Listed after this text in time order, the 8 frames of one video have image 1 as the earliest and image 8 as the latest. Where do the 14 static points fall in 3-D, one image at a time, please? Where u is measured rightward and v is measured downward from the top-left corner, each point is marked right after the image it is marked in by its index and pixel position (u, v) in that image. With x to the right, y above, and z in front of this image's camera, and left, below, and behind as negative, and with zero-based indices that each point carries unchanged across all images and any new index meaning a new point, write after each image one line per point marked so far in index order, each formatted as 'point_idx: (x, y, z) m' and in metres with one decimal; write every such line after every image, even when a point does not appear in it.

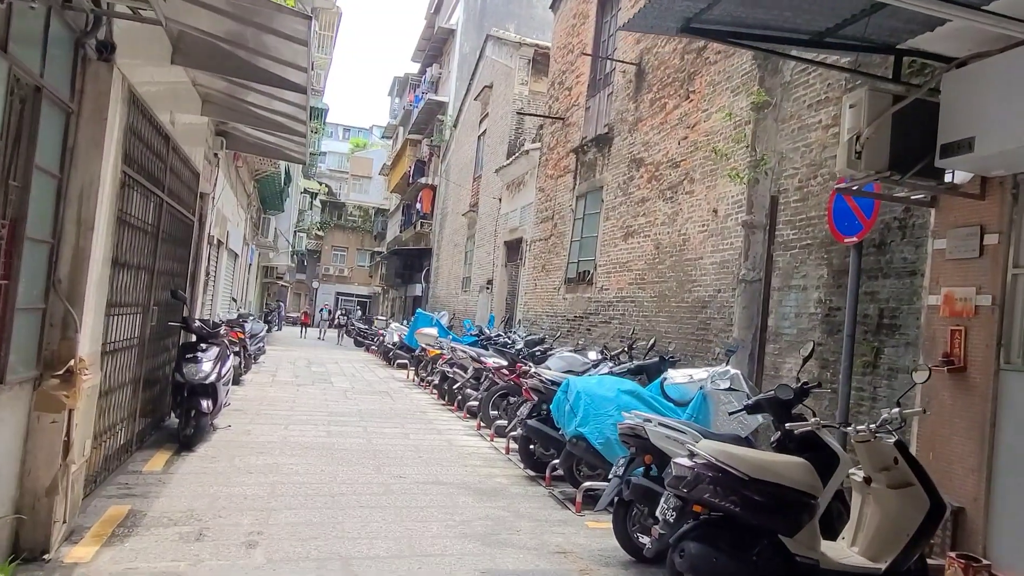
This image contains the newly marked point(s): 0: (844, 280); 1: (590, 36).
0: (+2.6, +0.1, +5.7) m
1: (+1.3, +4.2, +12.2) m
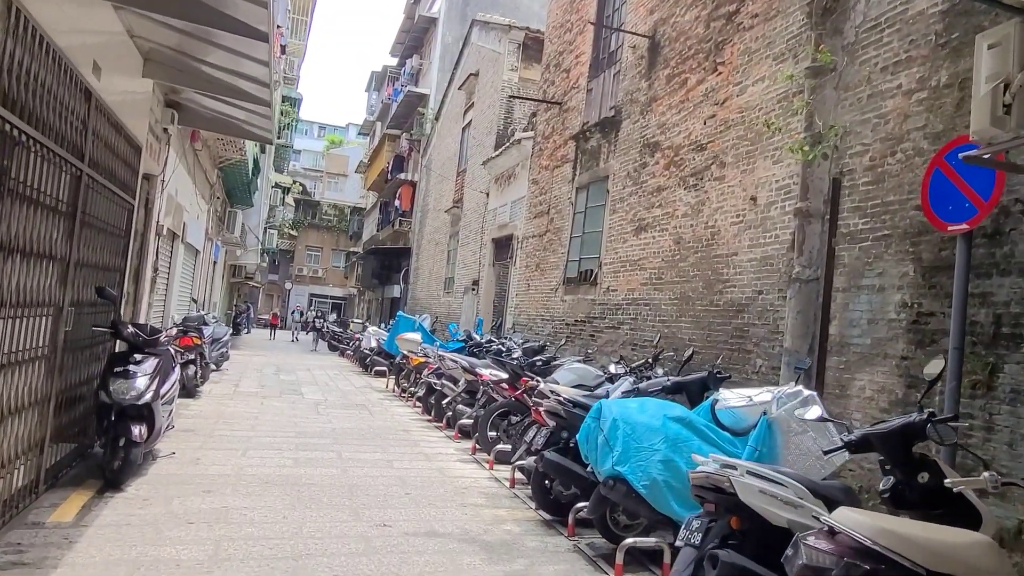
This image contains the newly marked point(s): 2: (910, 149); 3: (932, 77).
0: (+2.7, +0.1, +4.6) m
1: (+1.2, +4.2, +11.1) m
2: (+2.7, +0.9, +4.9) m
3: (+2.7, +1.4, +4.8) m
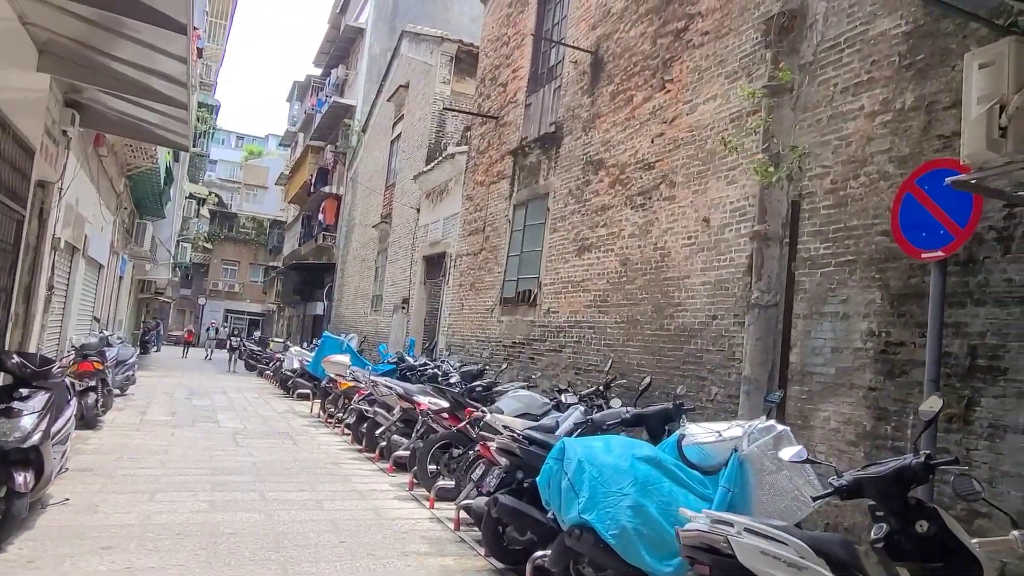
0: (+2.4, -0.1, +4.4) m
1: (+0.3, +3.9, +10.8) m
2: (+2.3, +0.7, +4.7) m
3: (+2.4, +1.2, +4.7) m
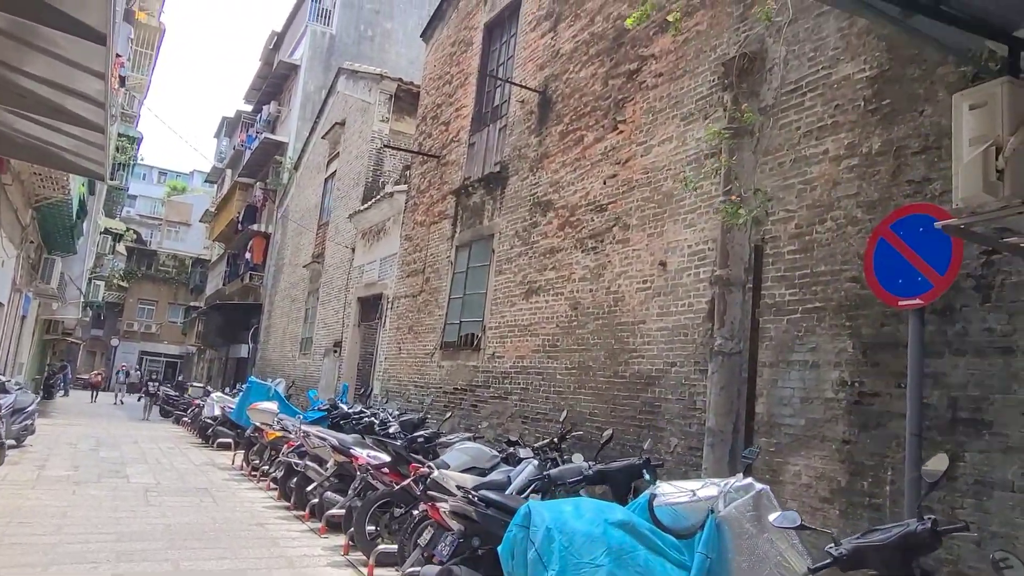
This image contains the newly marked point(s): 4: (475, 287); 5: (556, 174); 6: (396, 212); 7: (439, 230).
0: (+2.1, -0.4, +4.2) m
1: (-0.5, +3.2, +10.6) m
2: (+2.1, +0.4, +4.6) m
3: (+2.2, +0.9, +4.6) m
4: (-0.5, 0.0, +9.4) m
5: (+0.5, +1.2, +8.0) m
6: (-2.0, +1.3, +12.6) m
7: (-1.1, +0.8, +10.7) m
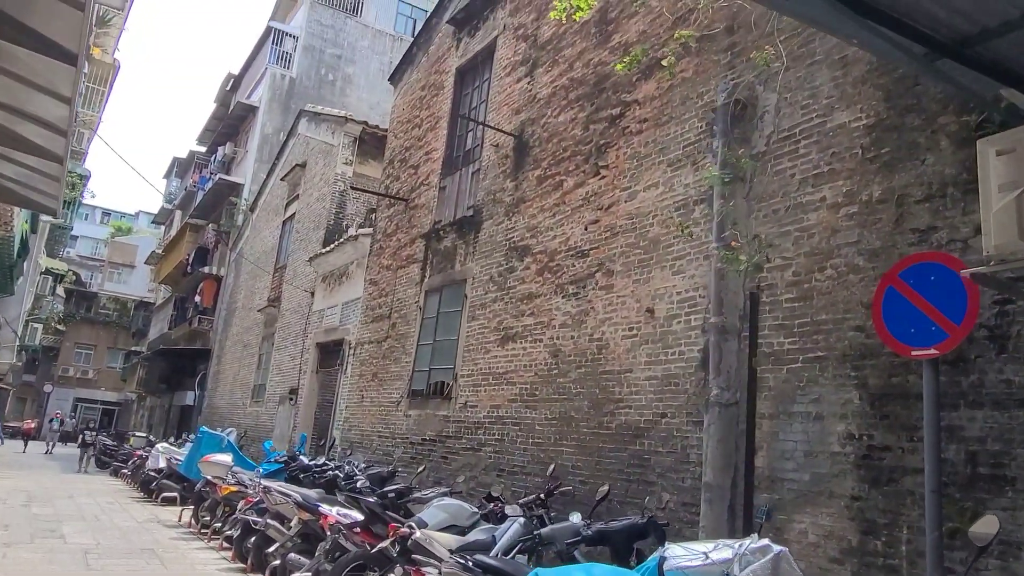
0: (+2.1, -0.7, +4.1) m
1: (-0.9, +2.6, +10.5) m
2: (+2.0, +0.1, +4.5) m
3: (+2.2, +0.6, +4.5) m
4: (-0.8, -0.6, +9.1) m
5: (+0.2, +0.7, +7.8) m
6: (-2.5, +0.5, +12.3) m
7: (-1.5, +0.2, +10.4) m
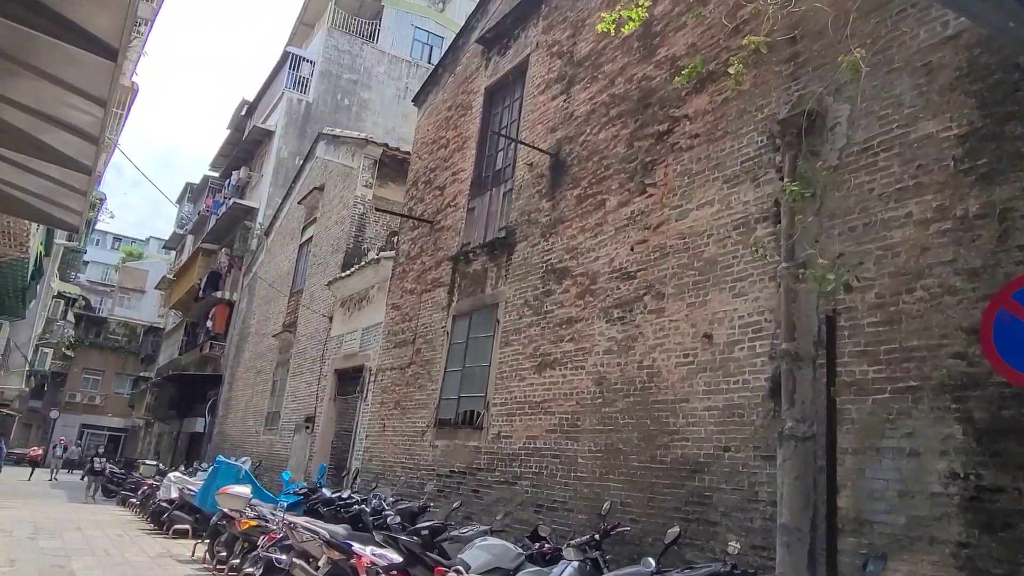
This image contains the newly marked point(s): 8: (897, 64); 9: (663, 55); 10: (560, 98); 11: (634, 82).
0: (+2.5, -0.8, +3.7) m
1: (-0.5, +2.2, +10.3) m
2: (+2.4, 0.0, +4.2) m
3: (+2.5, +0.5, +4.2) m
4: (-0.4, -0.8, +8.7) m
5: (+0.6, +0.5, +7.5) m
6: (-2.1, +0.1, +12.0) m
7: (-1.1, -0.1, +10.0) m
8: (+2.5, +1.4, +4.7) m
9: (+1.4, +2.2, +6.9) m
10: (+0.5, +2.2, +8.4) m
11: (+1.2, +2.0, +7.2) m
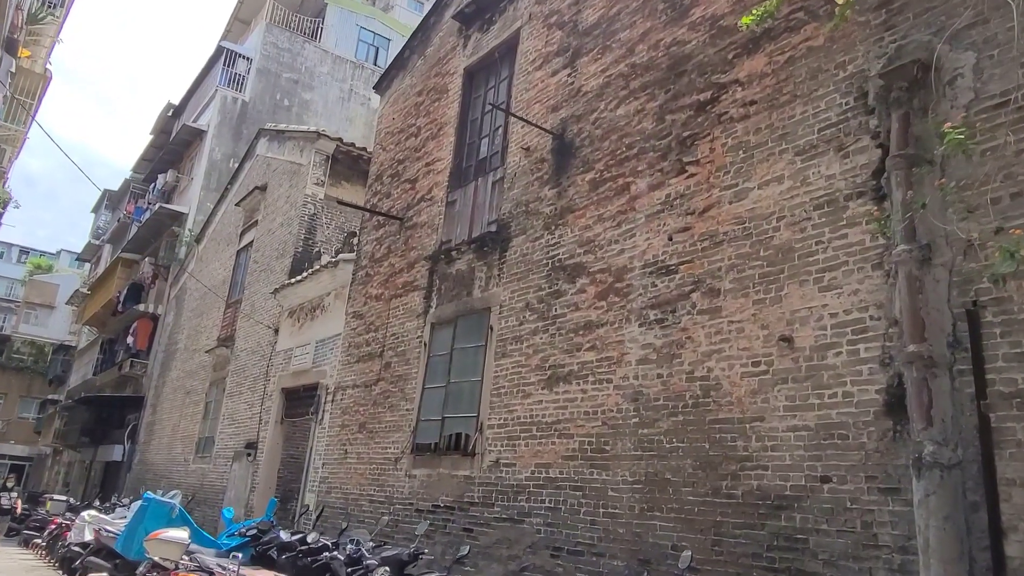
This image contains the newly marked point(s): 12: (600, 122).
0: (+2.8, -0.7, +2.7) m
1: (-0.7, +2.2, +9.1) m
2: (+2.7, +0.1, +3.2) m
3: (+2.9, +0.5, +3.3) m
4: (-0.5, -0.9, +7.4) m
5: (+0.7, +0.5, +6.4) m
6: (-2.5, 0.0, +10.6) m
7: (-1.3, -0.2, +8.8) m
8: (+2.8, +1.5, +3.8) m
9: (+1.5, +2.2, +5.9) m
10: (+0.5, +2.2, +7.3) m
11: (+1.3, +2.0, +6.2) m
12: (+0.8, +1.5, +6.6) m
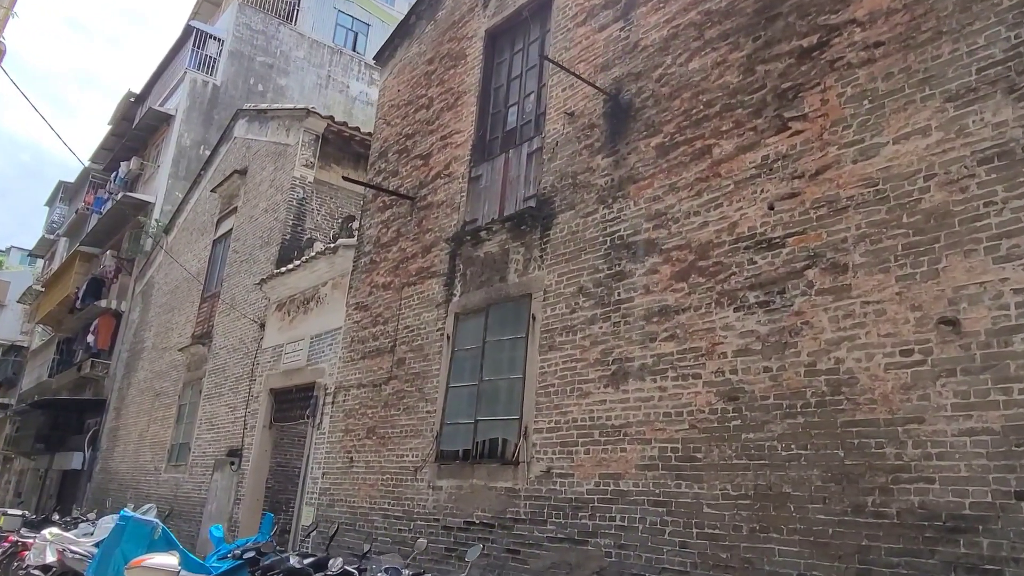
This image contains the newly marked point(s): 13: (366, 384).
0: (+3.4, -0.6, +2.0) m
1: (-0.4, +2.3, +8.1) m
2: (+3.3, +0.2, +2.5) m
3: (+3.4, +0.7, +2.5) m
4: (-0.1, -0.7, +6.5) m
5: (+1.1, +0.6, +5.5) m
6: (-2.3, +0.2, +9.5) m
7: (-1.0, -0.1, +7.8) m
8: (+3.3, +1.6, +3.0) m
9: (+2.0, +2.3, +5.1) m
10: (+0.9, +2.3, +6.4) m
11: (+1.7, +2.2, +5.3) m
12: (+1.2, +1.6, +5.7) m
13: (-1.6, -1.1, +8.2) m
